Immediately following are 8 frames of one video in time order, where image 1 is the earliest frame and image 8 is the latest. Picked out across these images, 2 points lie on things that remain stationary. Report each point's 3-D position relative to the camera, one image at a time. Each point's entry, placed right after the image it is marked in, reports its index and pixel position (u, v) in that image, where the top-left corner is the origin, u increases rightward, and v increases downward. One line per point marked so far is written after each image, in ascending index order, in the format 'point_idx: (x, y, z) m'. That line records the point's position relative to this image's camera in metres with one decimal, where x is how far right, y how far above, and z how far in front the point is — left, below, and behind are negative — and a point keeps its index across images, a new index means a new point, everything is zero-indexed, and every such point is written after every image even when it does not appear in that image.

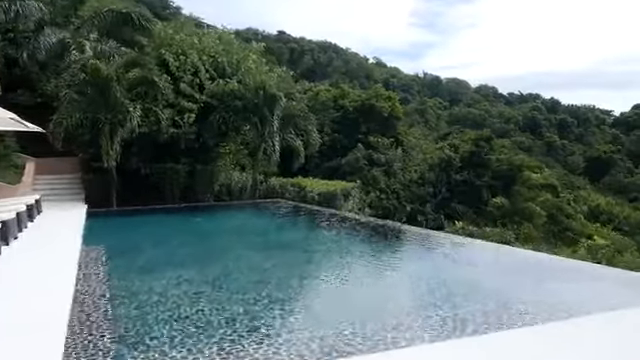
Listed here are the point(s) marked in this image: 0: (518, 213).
0: (+7.0, -1.2, +19.9) m
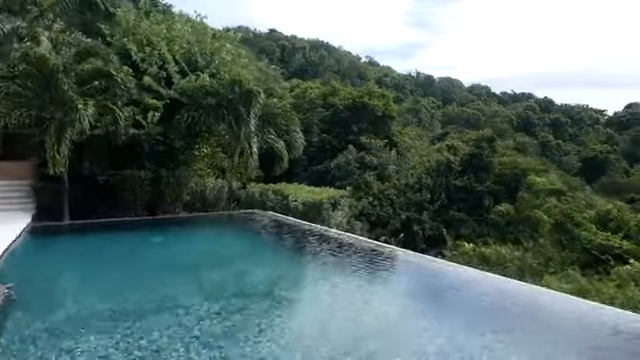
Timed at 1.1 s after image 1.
0: (+6.5, -1.4, +18.2) m
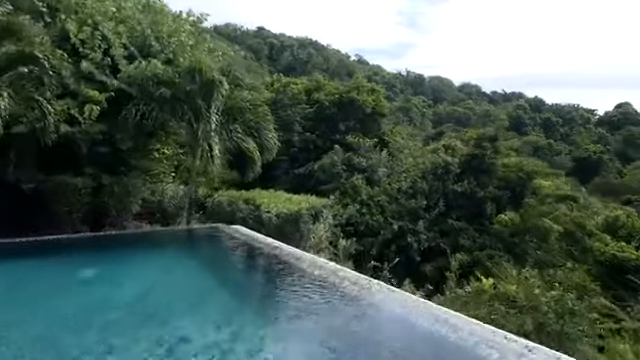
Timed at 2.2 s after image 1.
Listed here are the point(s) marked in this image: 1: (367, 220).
0: (+6.0, -1.5, +16.2) m
1: (+1.3, -1.2, +16.4) m
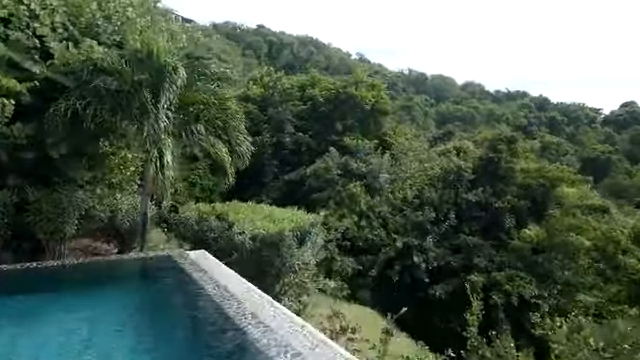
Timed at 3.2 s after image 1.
0: (+5.8, -1.7, +13.9) m
1: (+1.1, -1.4, +14.1) m
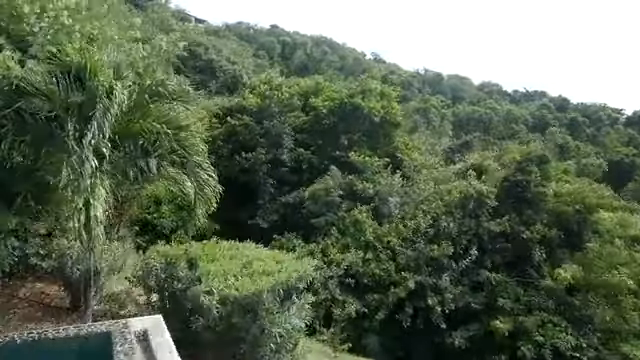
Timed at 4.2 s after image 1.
0: (+5.8, -2.3, +11.9) m
1: (+1.1, -2.0, +12.2) m
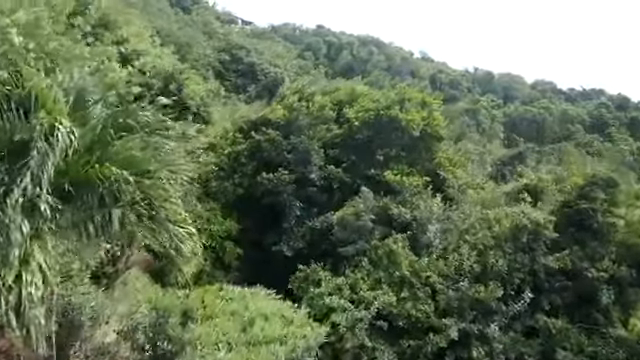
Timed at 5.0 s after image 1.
0: (+6.2, -2.8, +9.9) m
1: (+1.6, -2.5, +10.6) m
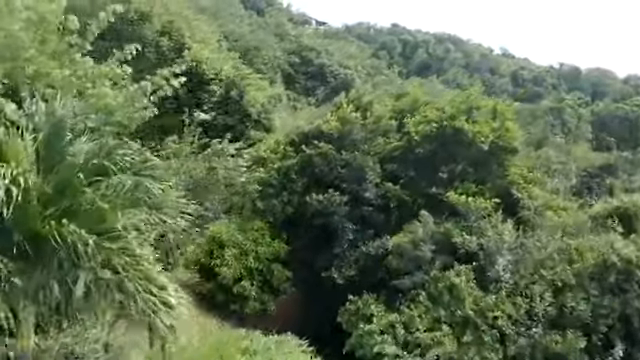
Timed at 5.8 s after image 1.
0: (+6.9, -3.3, +7.8) m
1: (+2.4, -2.9, +9.1) m
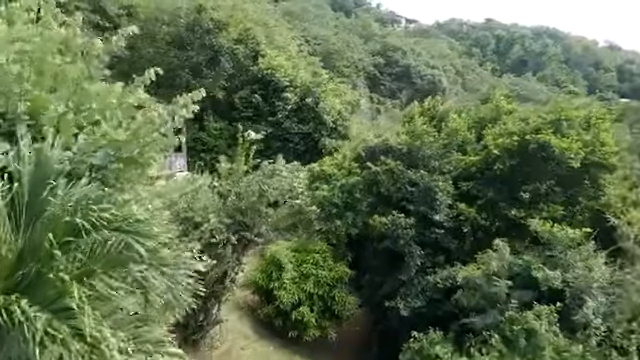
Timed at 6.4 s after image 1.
0: (+7.3, -3.7, +5.7) m
1: (+3.1, -3.3, +7.8) m
